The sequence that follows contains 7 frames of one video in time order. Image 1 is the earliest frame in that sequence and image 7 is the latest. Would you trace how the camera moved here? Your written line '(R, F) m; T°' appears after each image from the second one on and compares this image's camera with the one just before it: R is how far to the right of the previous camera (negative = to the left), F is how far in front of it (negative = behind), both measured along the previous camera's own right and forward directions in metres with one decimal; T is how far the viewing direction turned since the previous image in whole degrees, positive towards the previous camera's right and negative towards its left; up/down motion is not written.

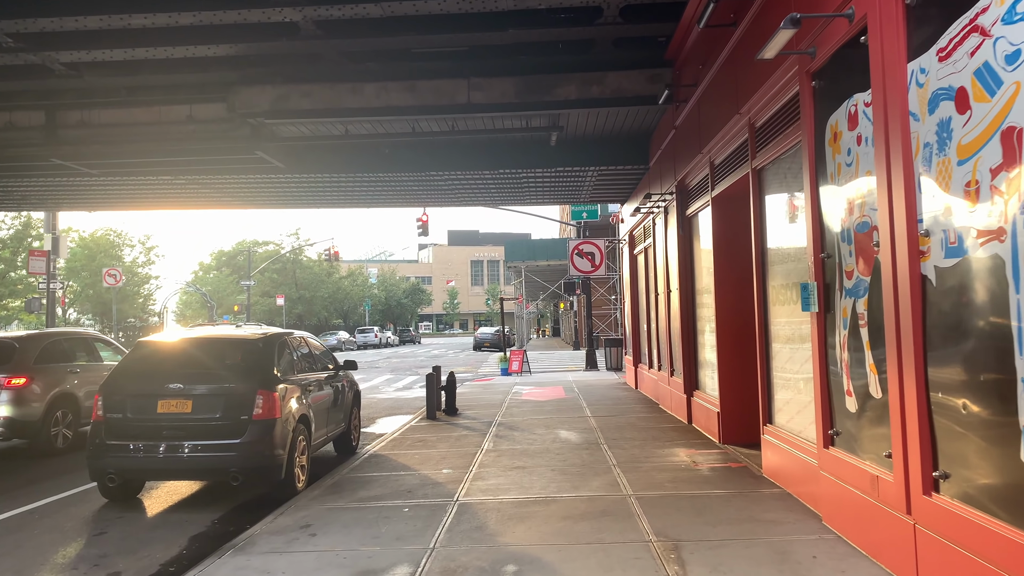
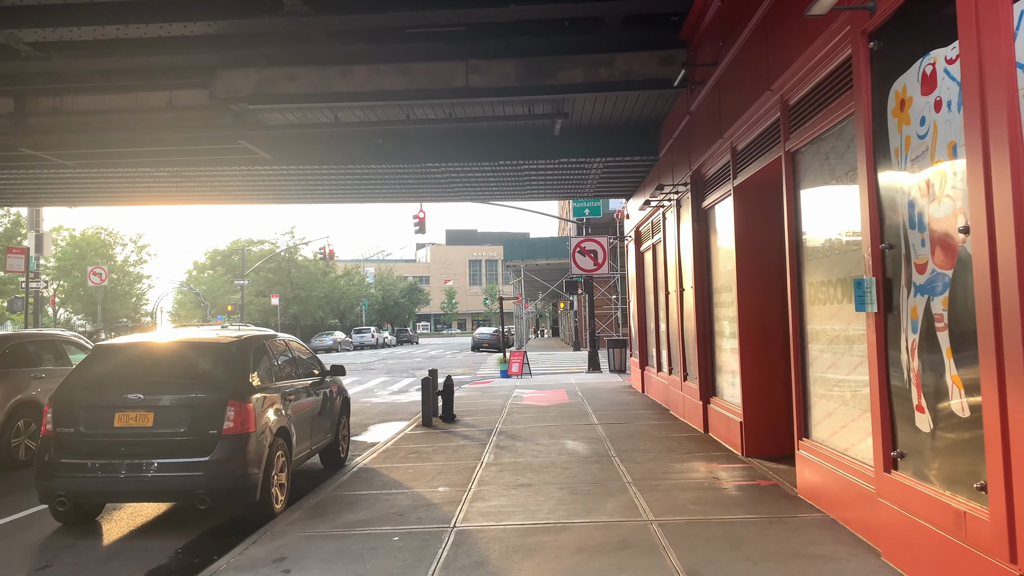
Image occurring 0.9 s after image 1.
(0.0, +0.7) m; 0°
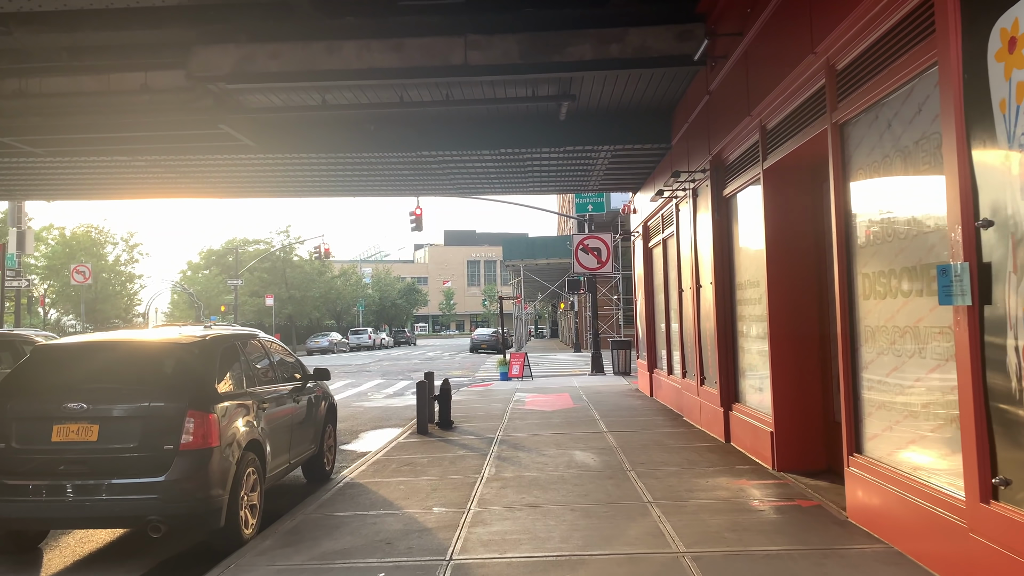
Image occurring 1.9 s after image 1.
(0.0, +0.8) m; 0°
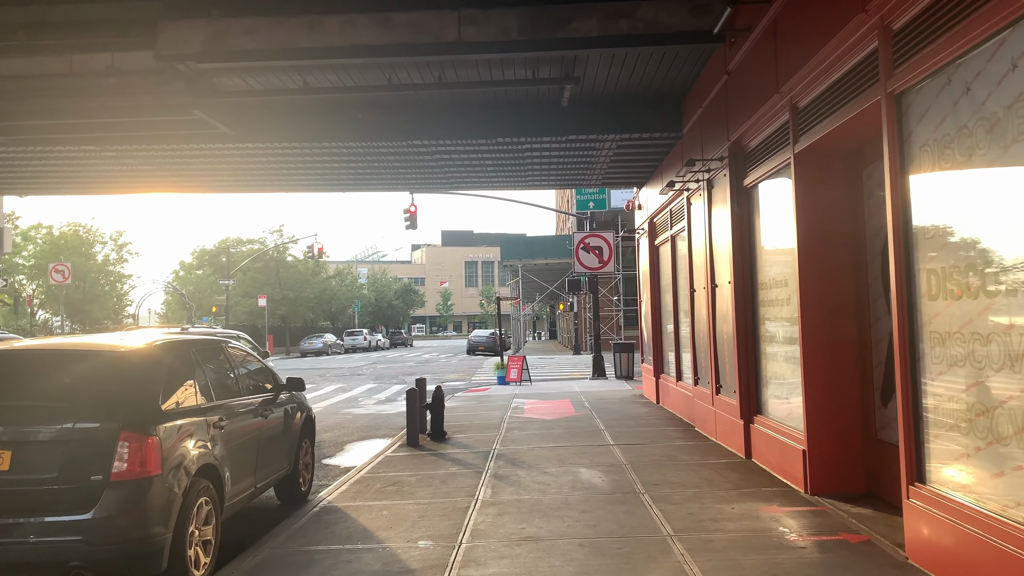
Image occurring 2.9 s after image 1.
(0.0, +0.8) m; 0°
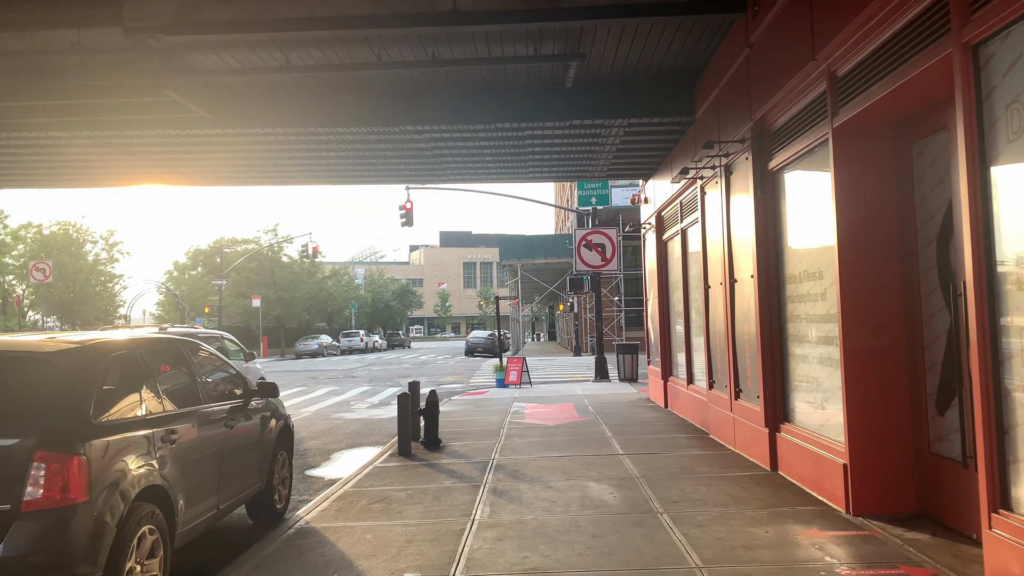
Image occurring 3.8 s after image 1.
(0.0, +0.7) m; 0°
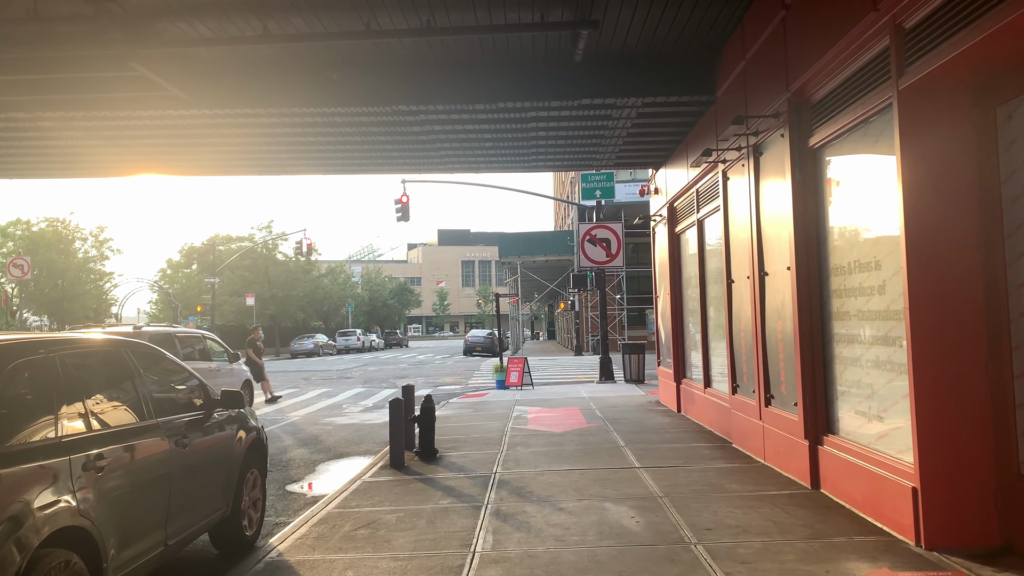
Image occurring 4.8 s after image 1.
(0.0, +0.8) m; 0°
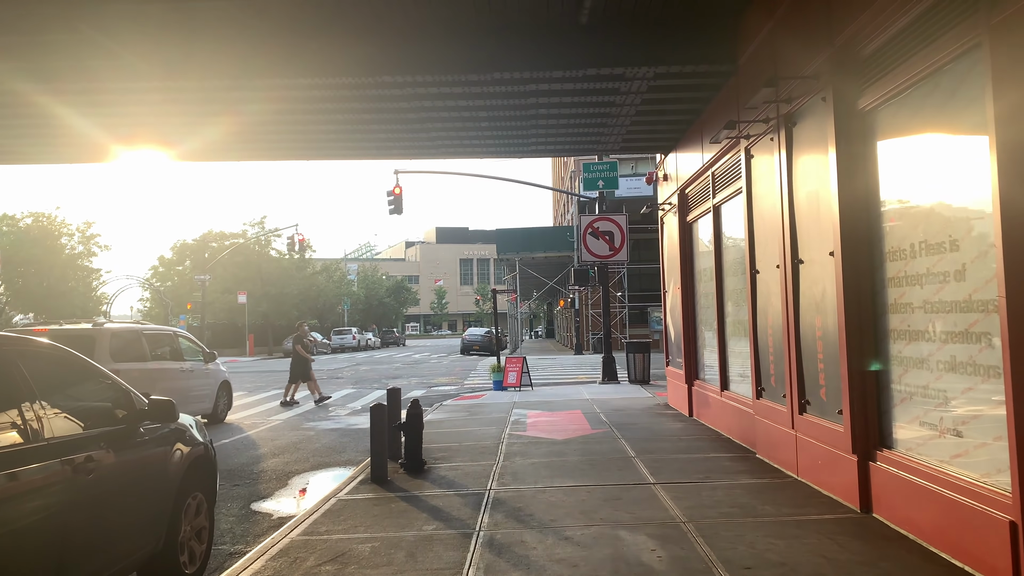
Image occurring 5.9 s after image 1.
(0.0, +0.9) m; 0°
